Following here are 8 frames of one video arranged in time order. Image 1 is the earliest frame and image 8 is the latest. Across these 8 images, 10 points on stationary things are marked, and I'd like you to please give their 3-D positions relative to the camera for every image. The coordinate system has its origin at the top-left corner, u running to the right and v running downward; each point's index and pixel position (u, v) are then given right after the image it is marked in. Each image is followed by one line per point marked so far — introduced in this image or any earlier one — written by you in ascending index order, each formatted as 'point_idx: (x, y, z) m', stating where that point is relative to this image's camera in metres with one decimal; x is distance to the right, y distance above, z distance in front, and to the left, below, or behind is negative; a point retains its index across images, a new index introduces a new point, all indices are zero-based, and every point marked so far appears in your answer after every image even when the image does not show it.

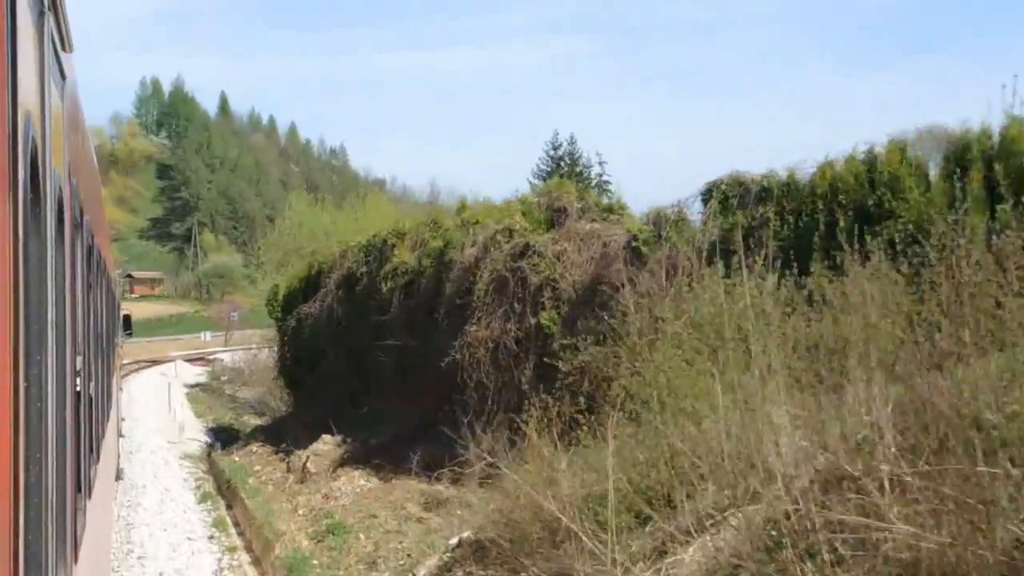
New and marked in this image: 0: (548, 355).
0: (+0.3, -0.7, +9.8) m
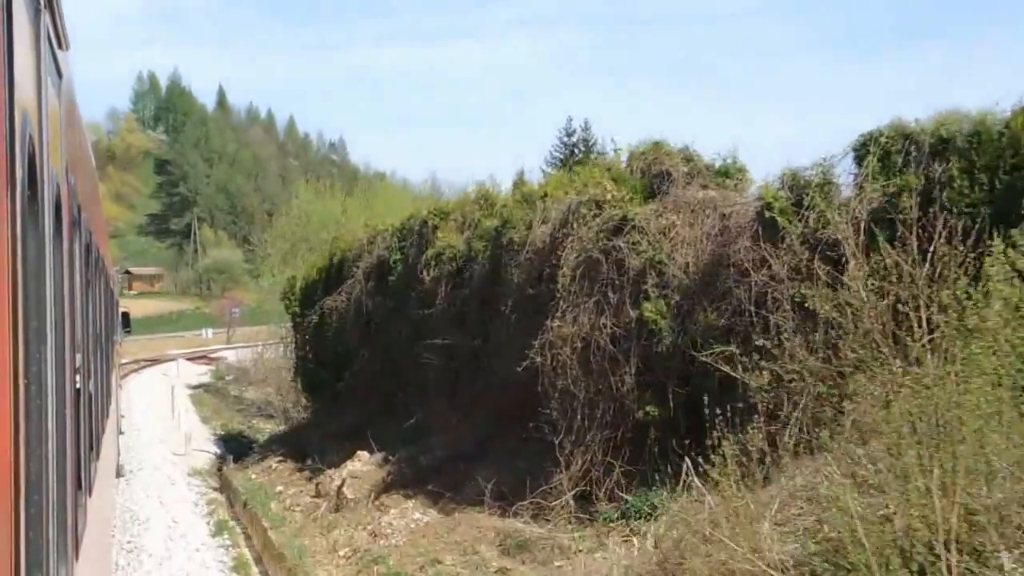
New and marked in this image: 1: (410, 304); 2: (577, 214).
0: (+1.1, -0.5, +7.8) m
1: (-1.2, -0.2, +12.1) m
2: (+0.6, +0.6, +8.6) m
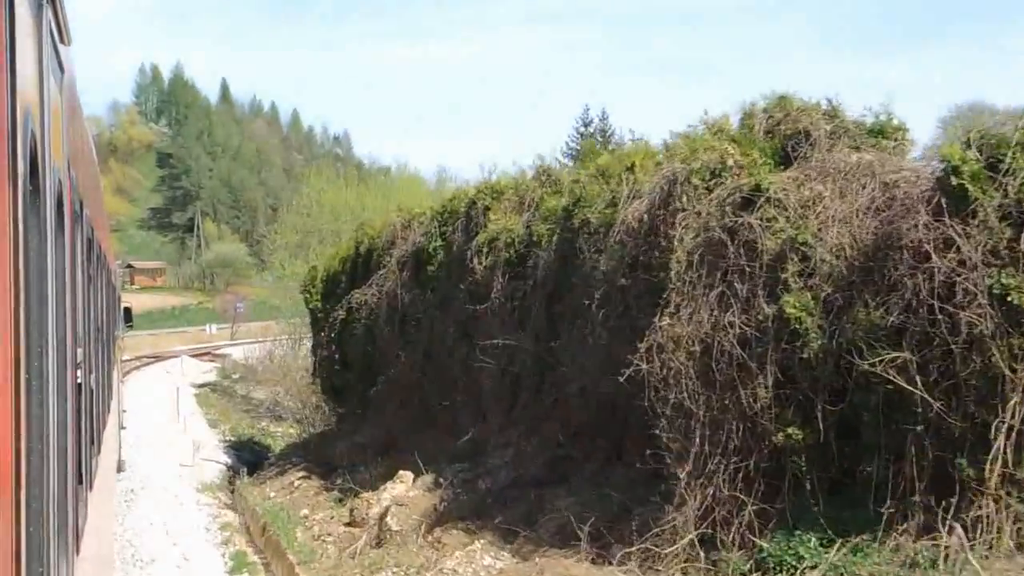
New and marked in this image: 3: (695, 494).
0: (+1.8, -0.5, +6.1) m
1: (-0.6, -0.1, +10.4) m
2: (+1.2, +0.7, +6.9) m
3: (+1.2, -1.3, +6.4) m
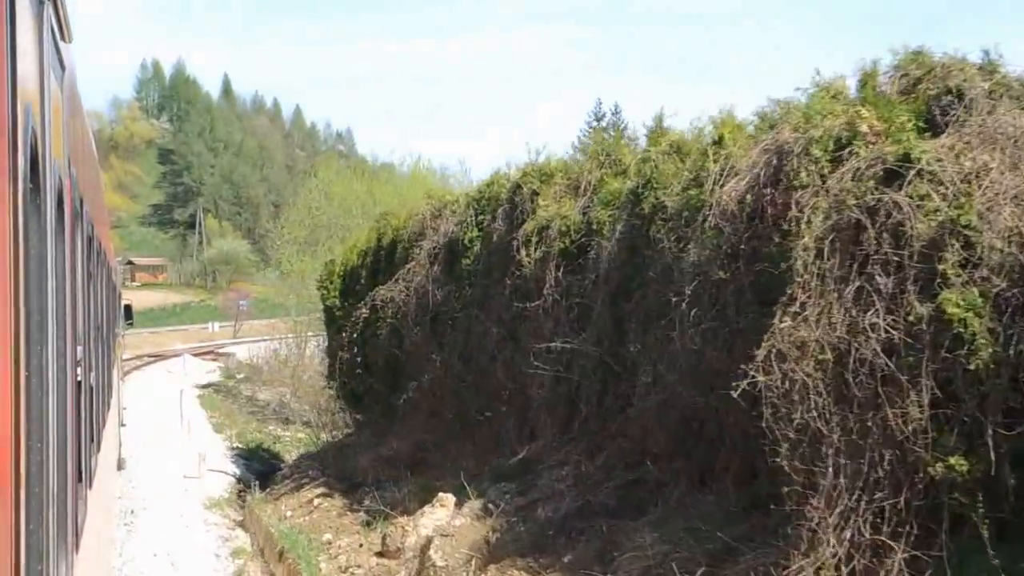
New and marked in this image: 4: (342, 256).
0: (+2.2, -0.4, +4.9) m
1: (-0.1, -0.1, +9.2) m
2: (+1.7, +0.7, +5.7) m
3: (+1.6, -1.3, +5.2) m
4: (-2.4, +0.5, +14.4) m
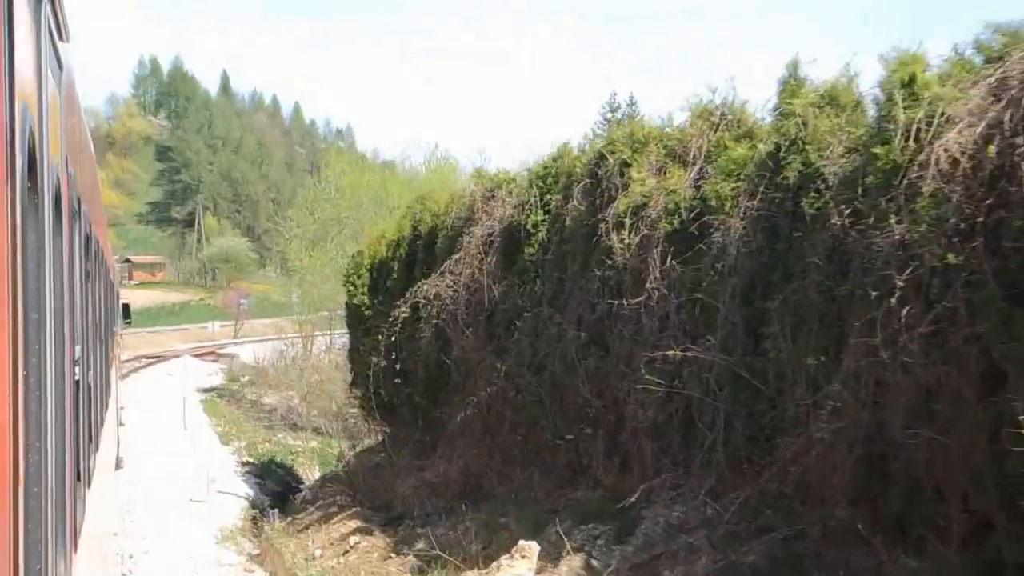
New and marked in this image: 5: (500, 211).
0: (+2.8, -0.4, +3.2) m
1: (+0.5, 0.0, +7.5) m
2: (+2.3, +0.8, +4.0) m
3: (+2.3, -1.2, +3.4) m
4: (-1.8, +0.5, +12.7) m
5: (-0.1, +0.7, +9.1) m
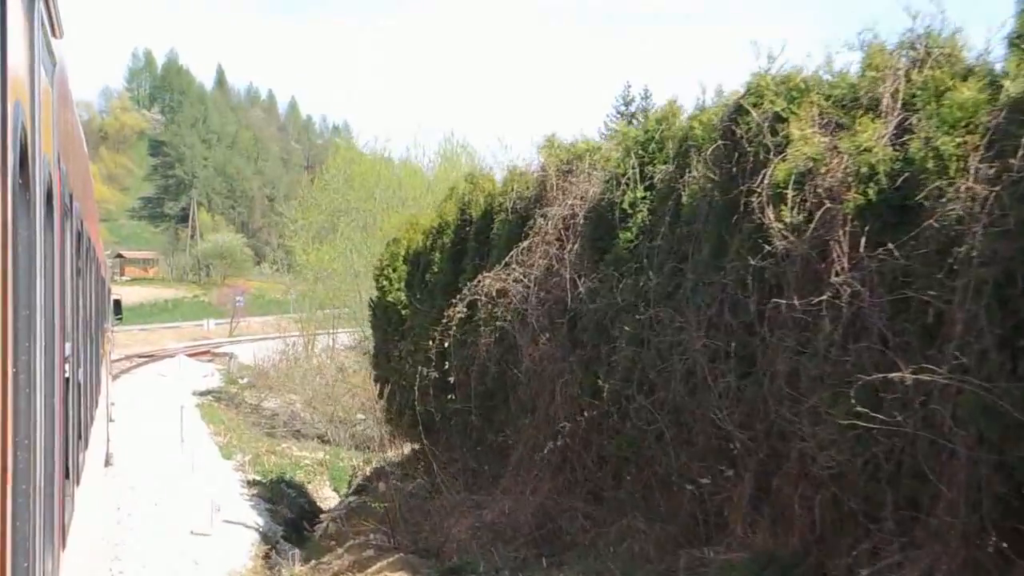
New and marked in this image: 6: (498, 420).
0: (+3.5, -0.4, +1.4) m
1: (+1.2, 0.0, +5.7) m
2: (+3.0, +0.8, +2.2) m
3: (+2.9, -1.2, +1.6) m
4: (-1.2, +0.6, +10.9) m
5: (+0.5, +0.8, +7.3) m
6: (-0.1, -1.1, +8.1) m
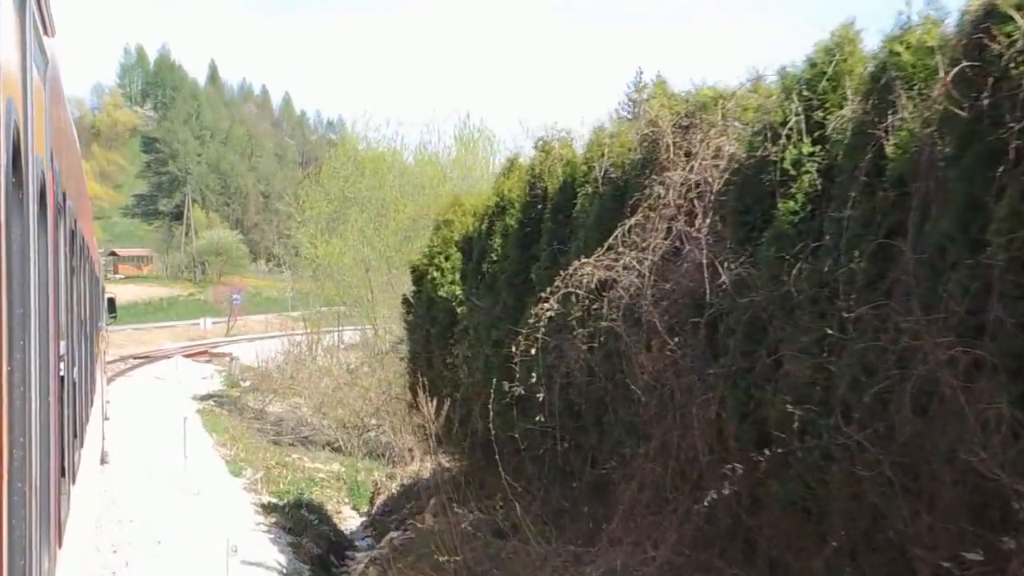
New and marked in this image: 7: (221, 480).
0: (+4.2, -0.3, -0.4) m
1: (+1.8, +0.1, +3.9) m
2: (+3.6, +0.9, +0.4) m
3: (+3.6, -1.2, -0.1) m
4: (-0.5, +0.6, +9.1) m
5: (+1.2, +0.8, +5.6) m
6: (+0.5, -1.0, +6.3) m
7: (-3.8, -2.5, +13.0) m
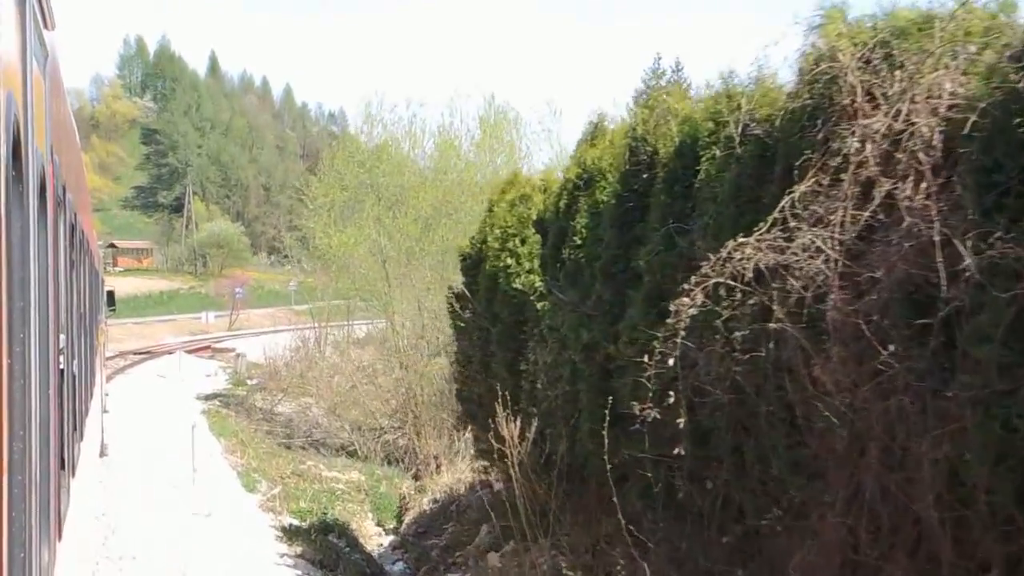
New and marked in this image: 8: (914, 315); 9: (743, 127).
0: (+4.8, -0.3, -1.9) m
1: (+2.4, +0.1, +2.4) m
2: (+4.2, +0.9, -1.1) m
3: (+4.2, -1.2, -1.6) m
4: (+0.1, +0.7, +7.5) m
5: (+1.7, +0.9, +4.0) m
6: (+1.1, -0.9, +4.8) m
7: (-3.2, -2.4, +11.5) m
8: (+1.6, -0.1, +3.8) m
9: (+1.2, +0.9, +5.1) m
